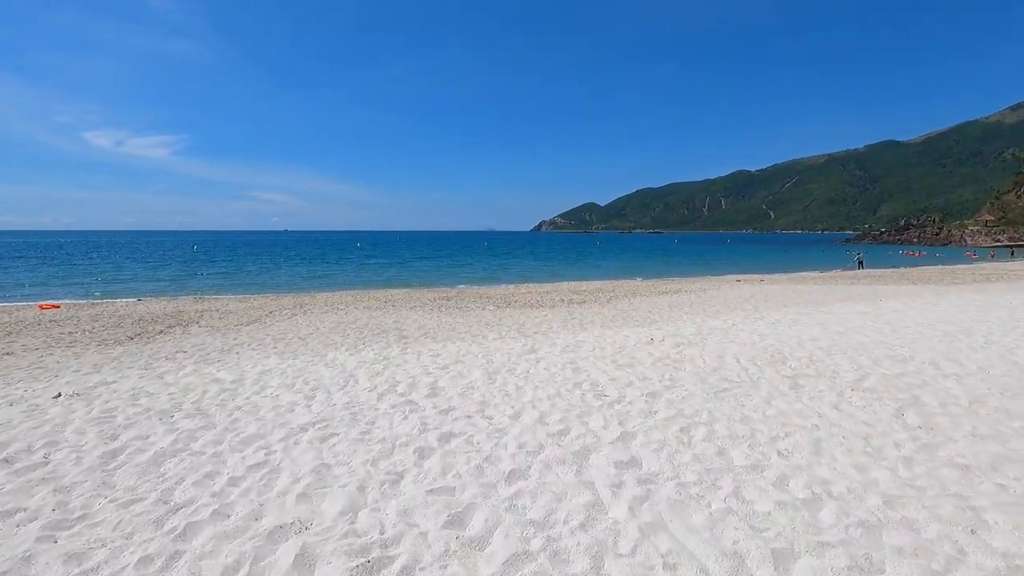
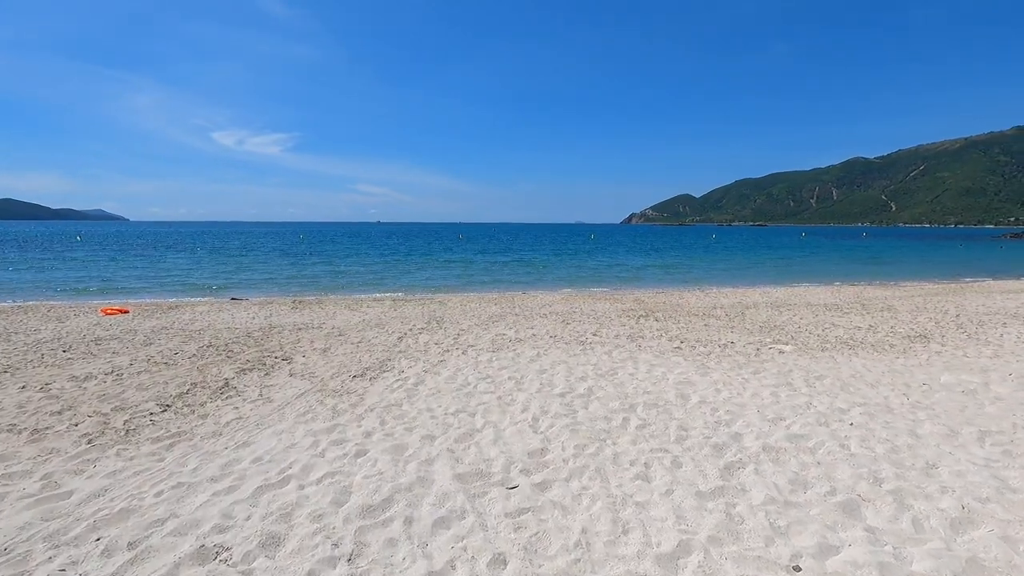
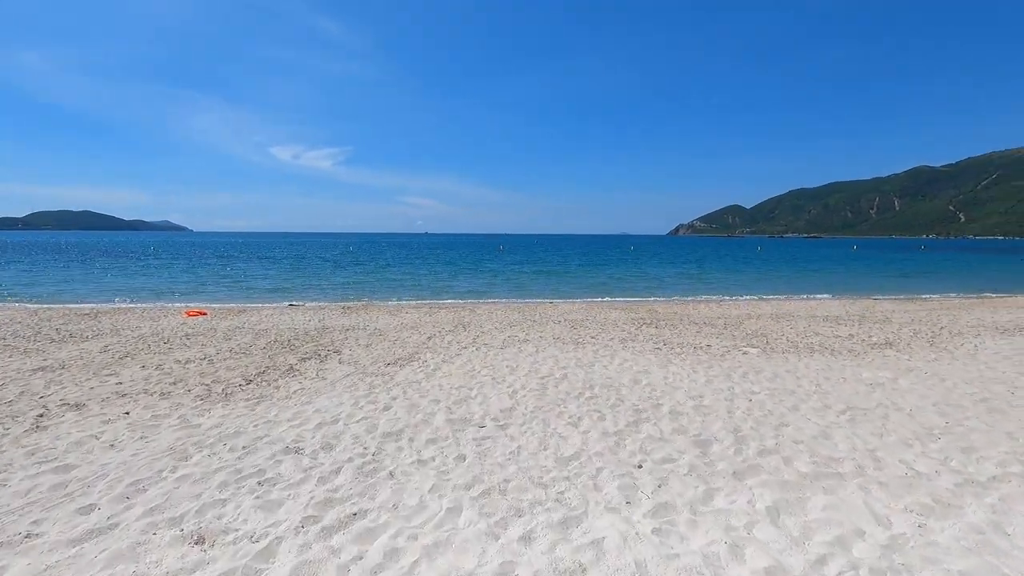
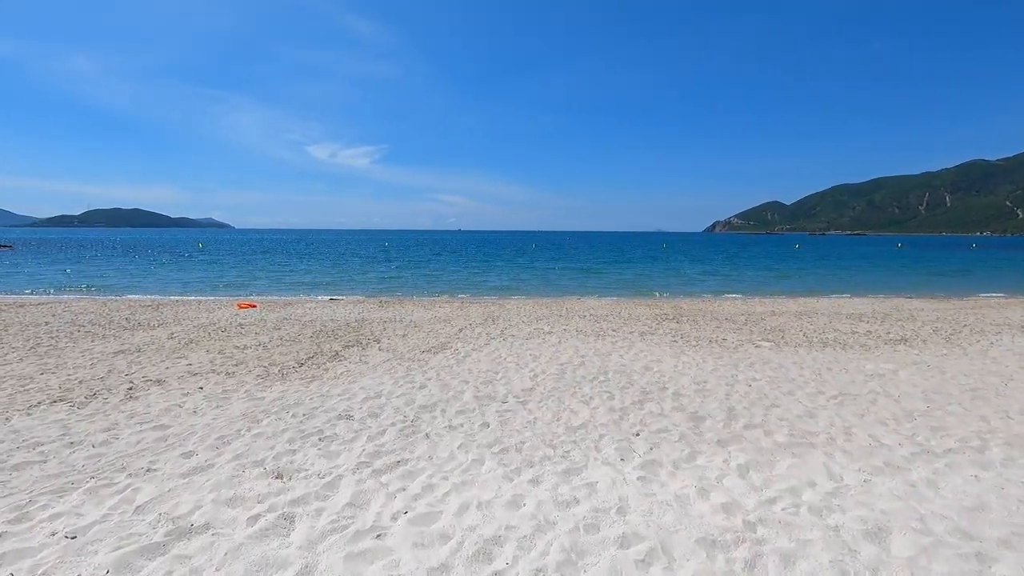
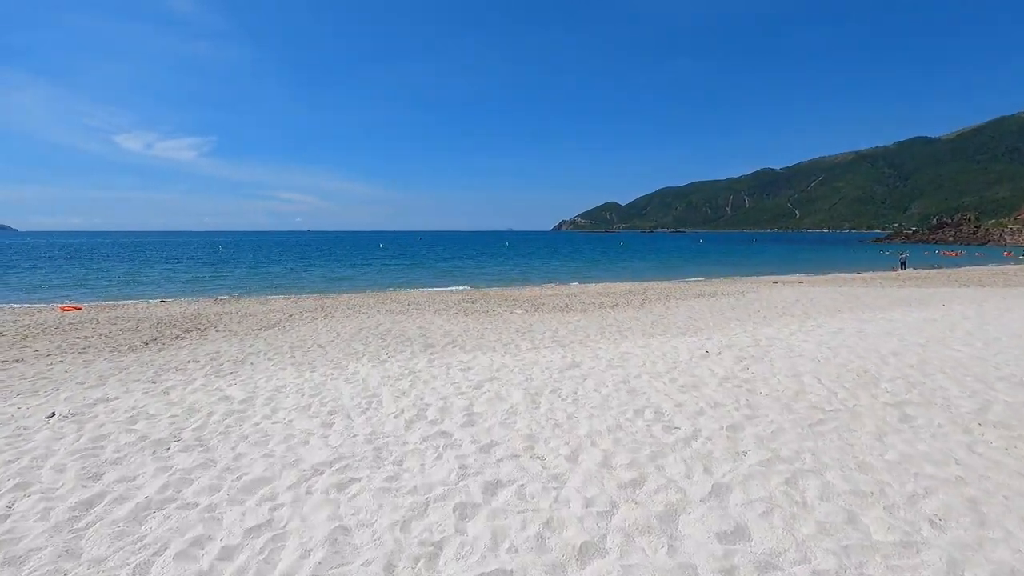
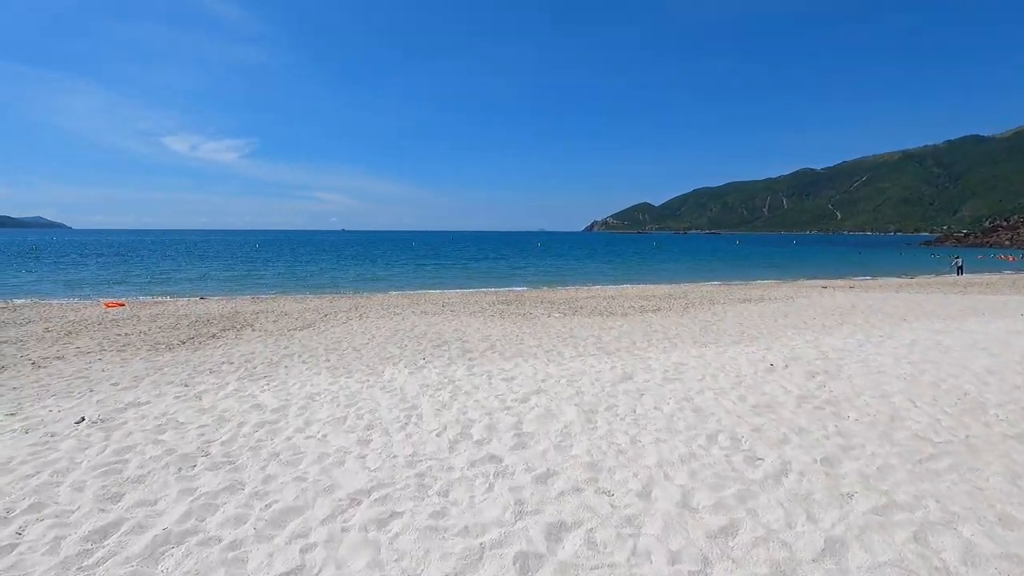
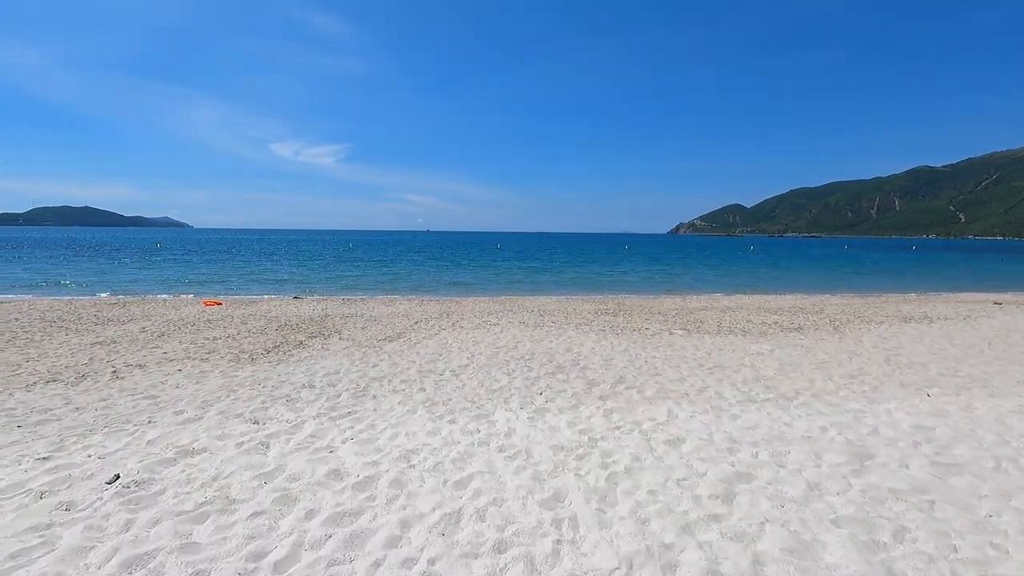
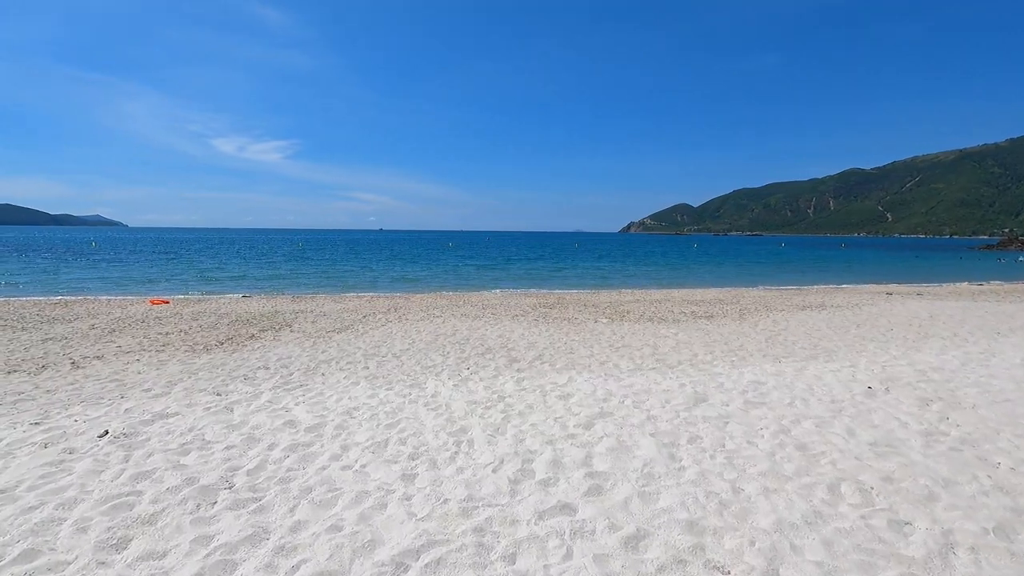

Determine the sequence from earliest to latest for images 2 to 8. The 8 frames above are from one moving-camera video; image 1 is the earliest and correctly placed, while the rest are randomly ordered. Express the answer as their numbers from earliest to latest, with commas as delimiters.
5, 6, 8, 7, 4, 3, 2
